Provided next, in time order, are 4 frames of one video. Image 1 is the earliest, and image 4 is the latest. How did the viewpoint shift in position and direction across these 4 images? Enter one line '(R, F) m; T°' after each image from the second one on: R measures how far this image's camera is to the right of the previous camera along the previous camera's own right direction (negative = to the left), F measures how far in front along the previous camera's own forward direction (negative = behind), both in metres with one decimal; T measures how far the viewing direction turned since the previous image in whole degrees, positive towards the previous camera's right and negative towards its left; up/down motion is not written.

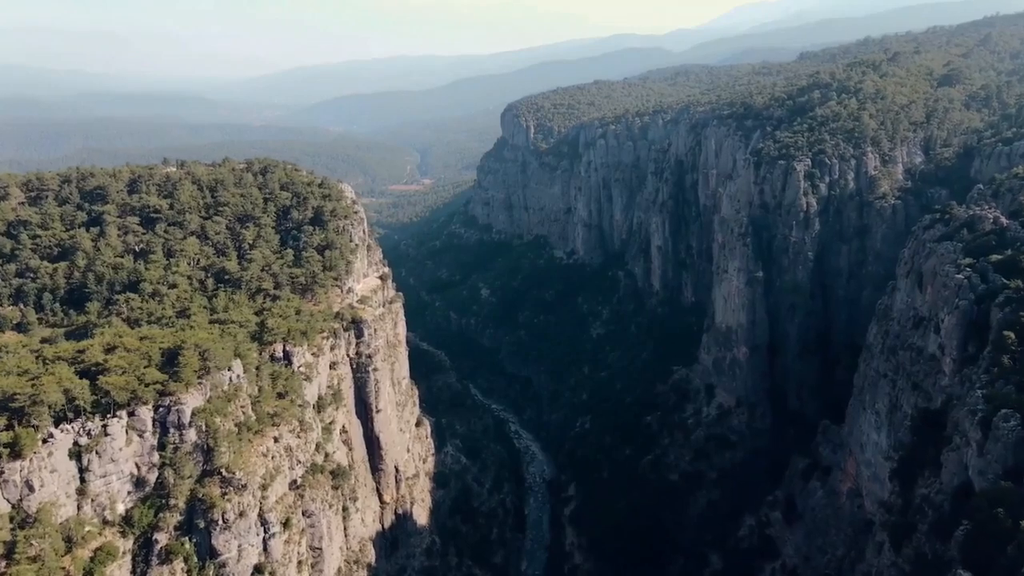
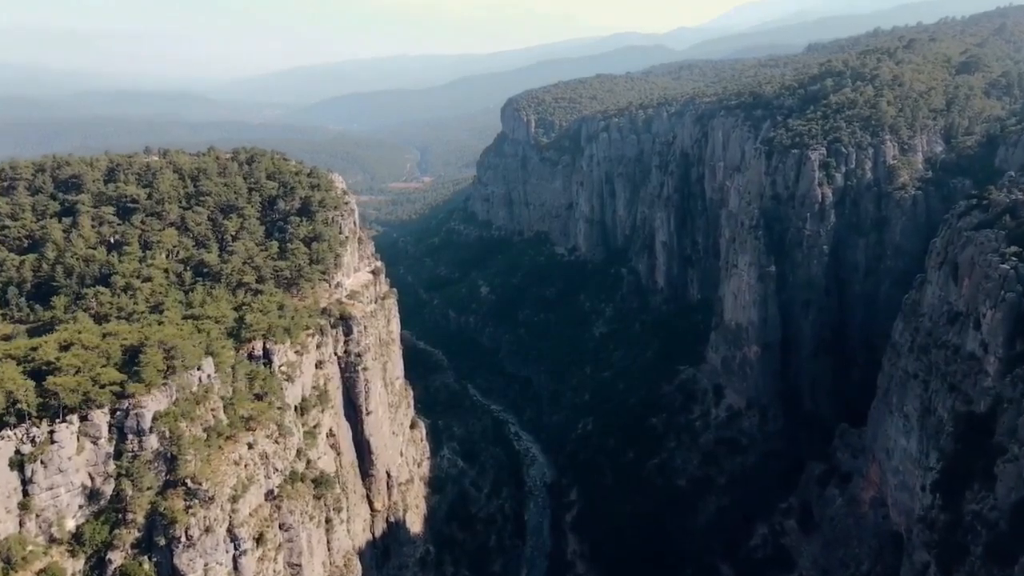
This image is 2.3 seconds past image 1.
(+0.1, +3.1) m; 0°
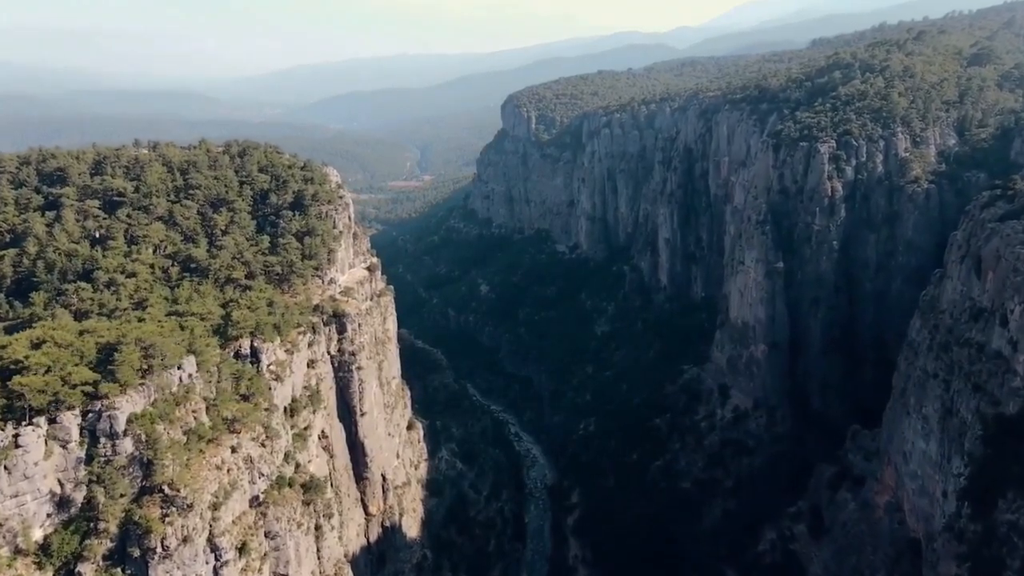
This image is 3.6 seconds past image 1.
(+0.1, +1.7) m; 0°
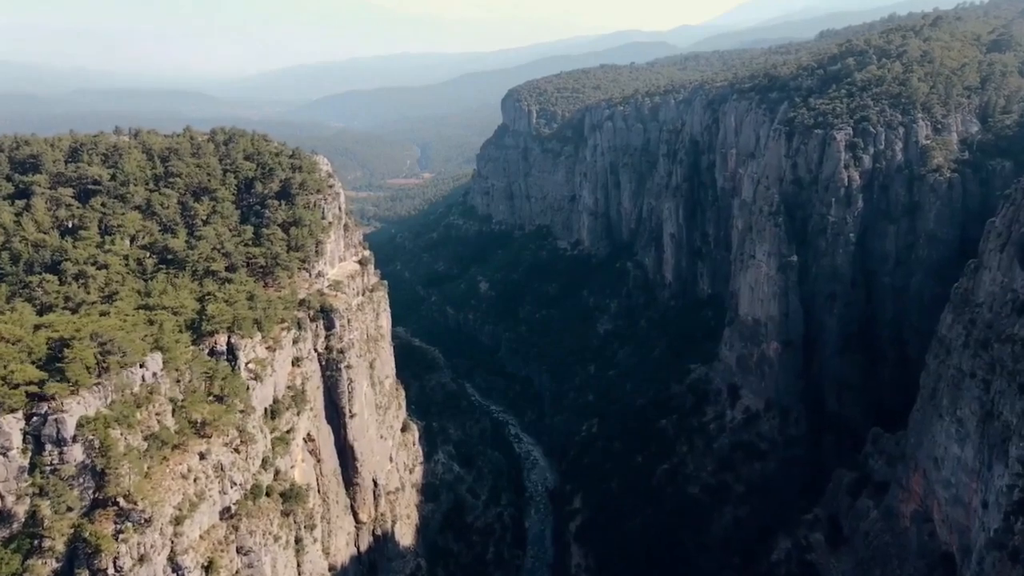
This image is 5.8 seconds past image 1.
(+0.1, +2.8) m; 0°
